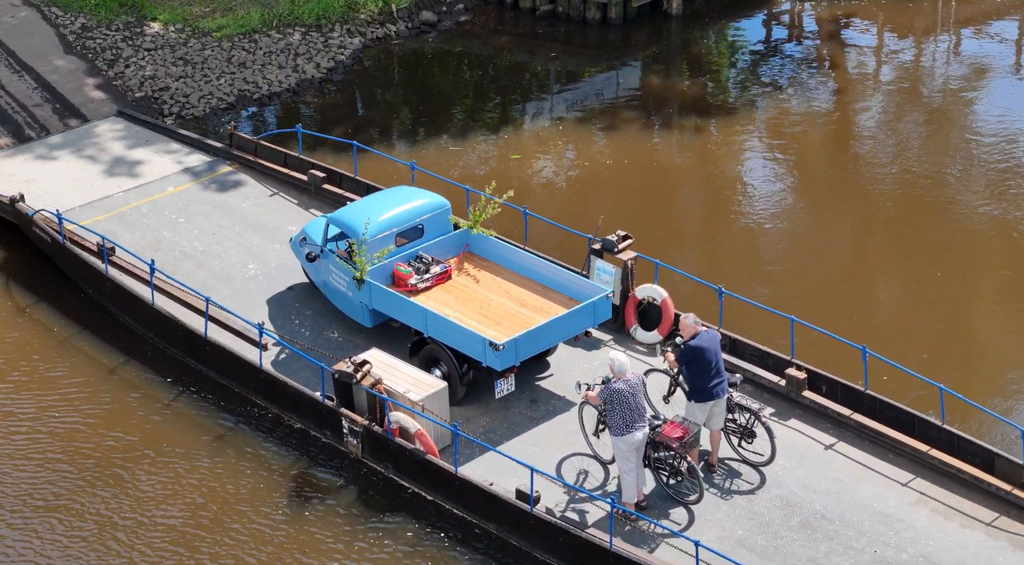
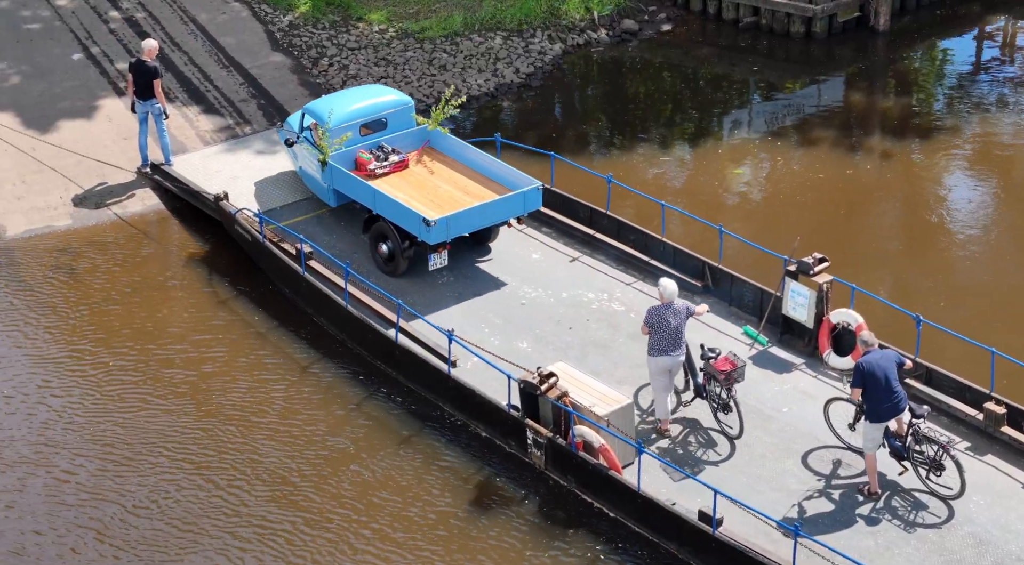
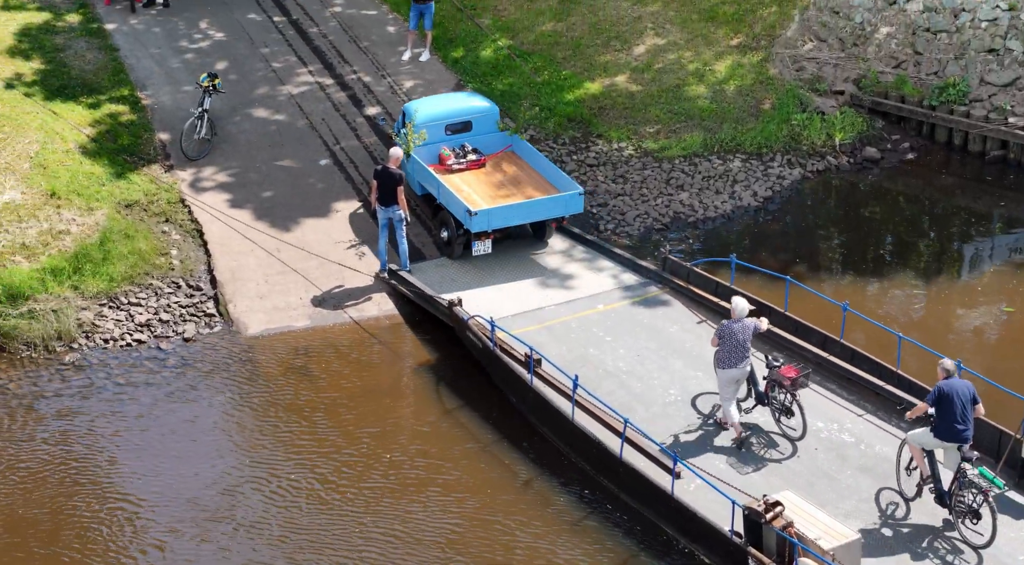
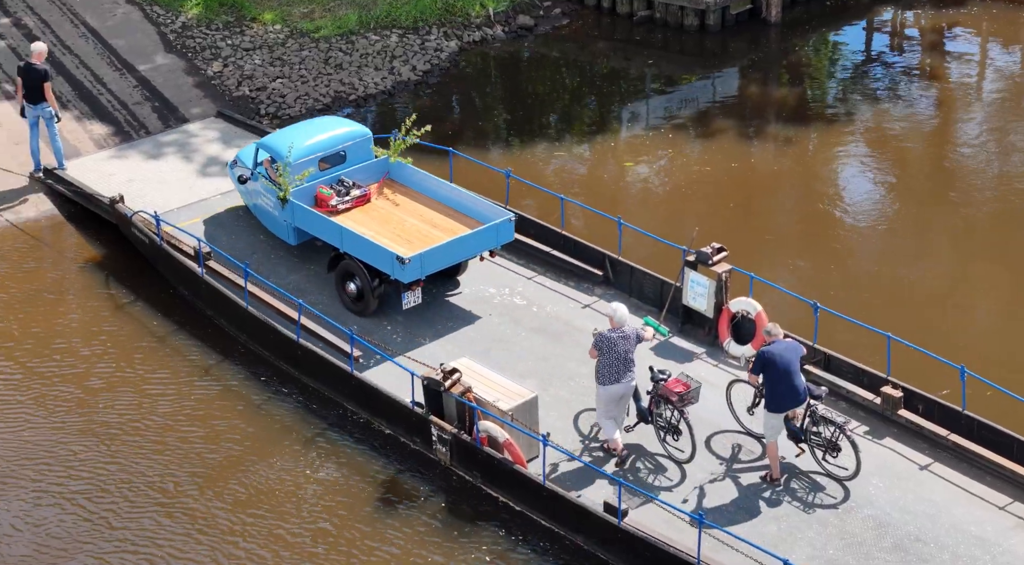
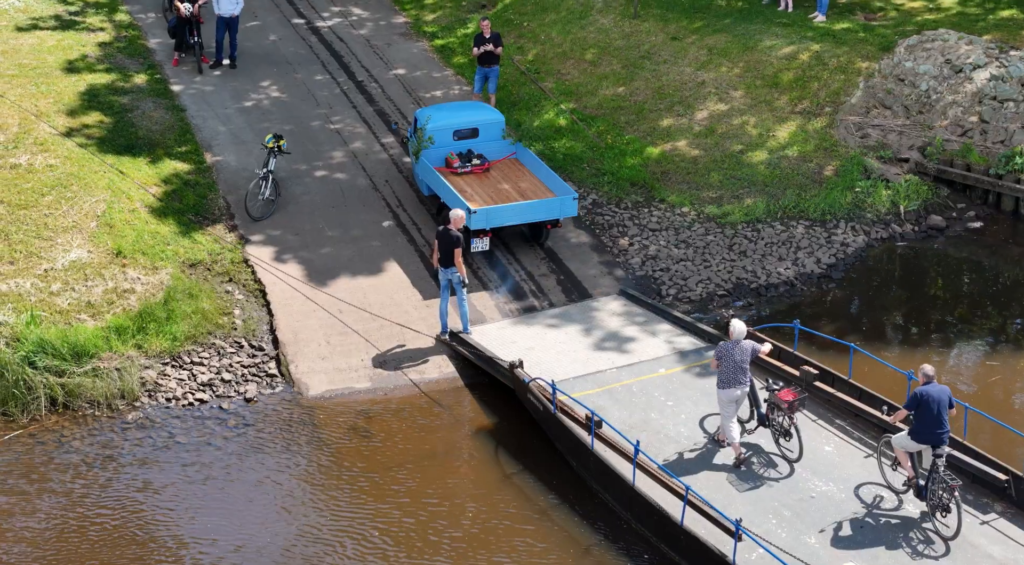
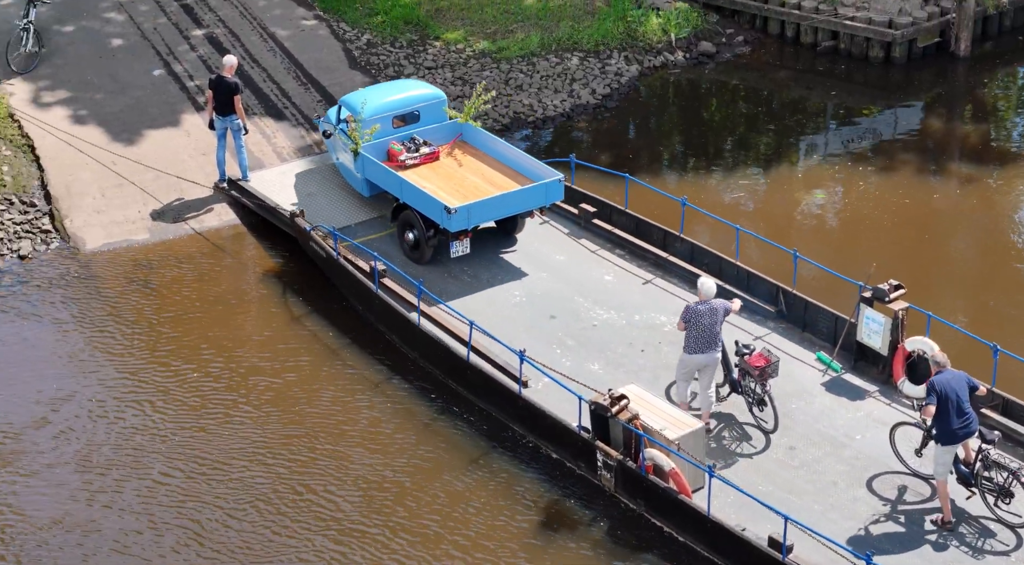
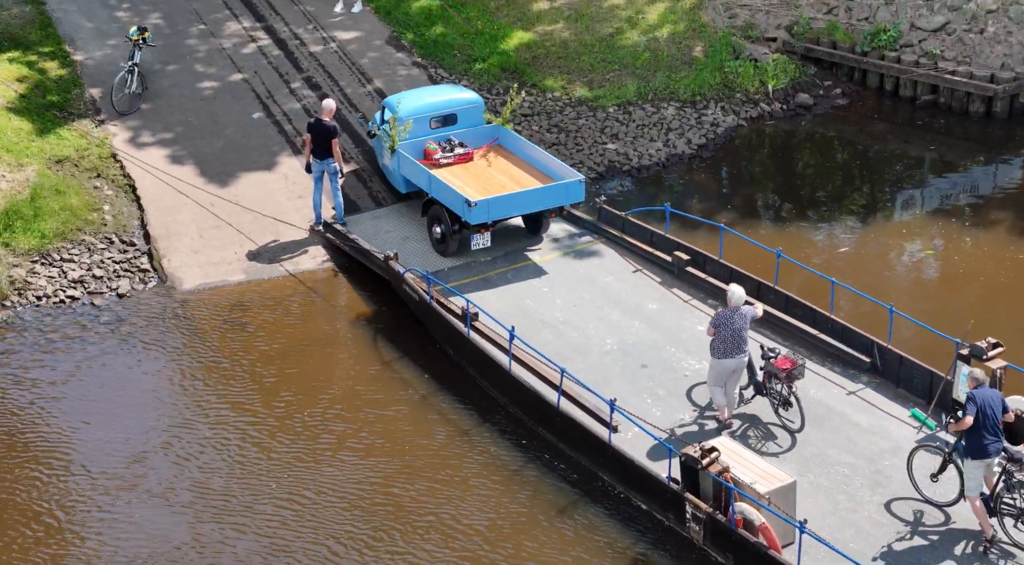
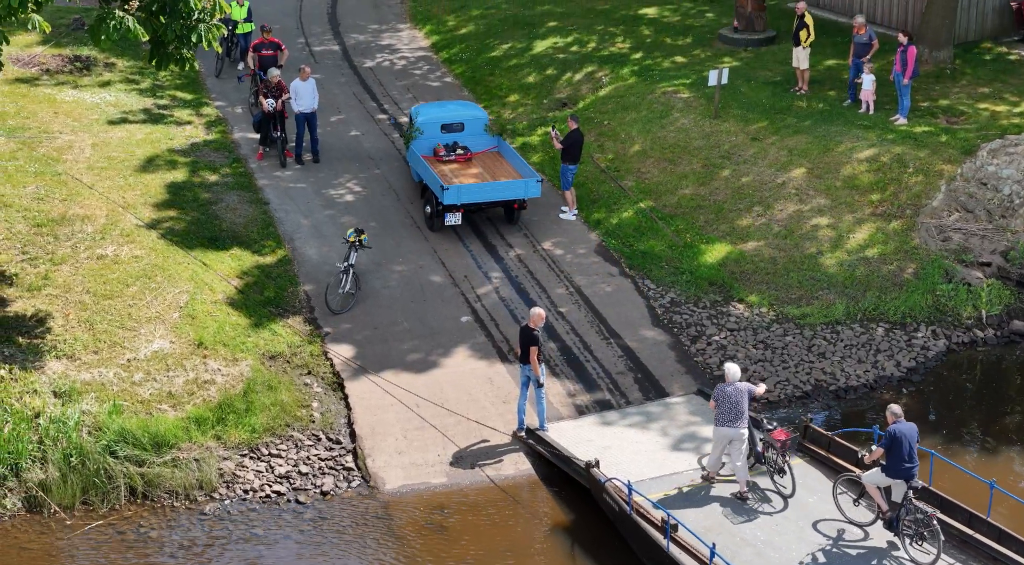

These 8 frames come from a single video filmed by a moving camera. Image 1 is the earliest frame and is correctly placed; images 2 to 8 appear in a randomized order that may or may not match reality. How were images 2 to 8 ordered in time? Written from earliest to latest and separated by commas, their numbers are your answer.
4, 2, 6, 7, 3, 5, 8
